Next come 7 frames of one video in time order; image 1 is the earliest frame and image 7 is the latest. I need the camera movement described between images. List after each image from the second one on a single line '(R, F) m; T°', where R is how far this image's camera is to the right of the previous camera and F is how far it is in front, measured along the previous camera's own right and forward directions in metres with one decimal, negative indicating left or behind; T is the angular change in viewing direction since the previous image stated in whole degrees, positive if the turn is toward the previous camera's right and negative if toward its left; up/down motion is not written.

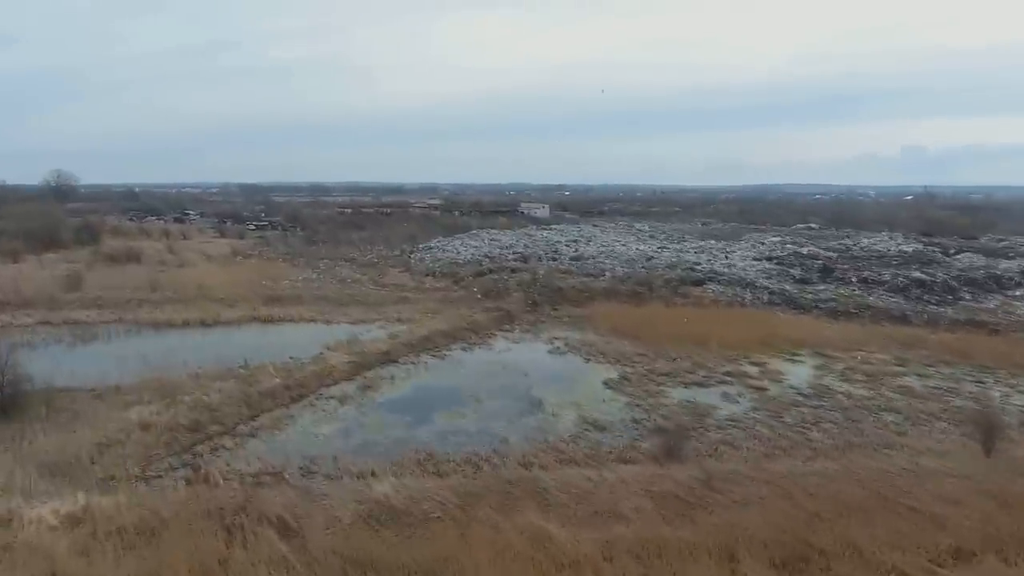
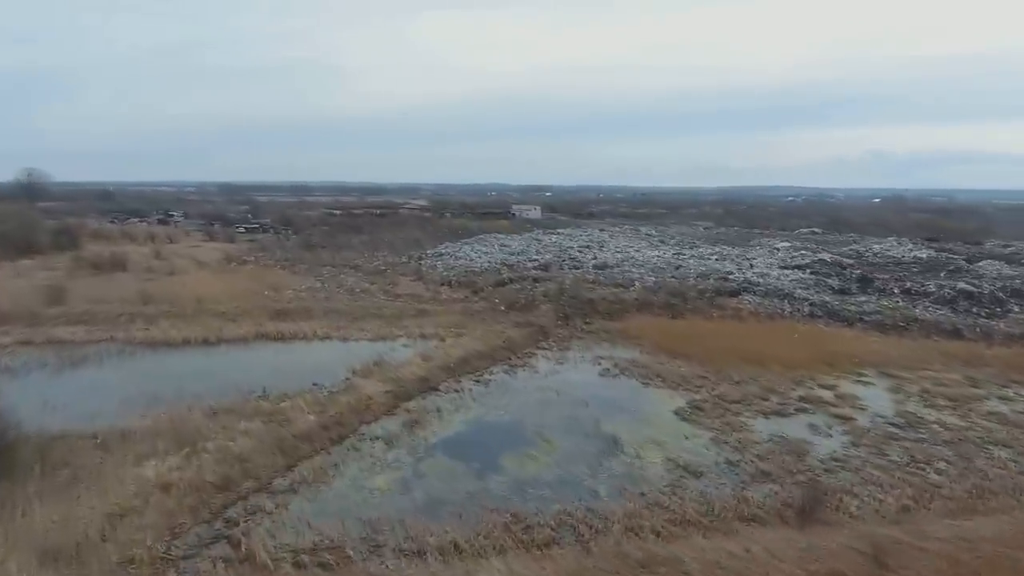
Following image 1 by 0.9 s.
(-1.4, +1.5) m; +2°
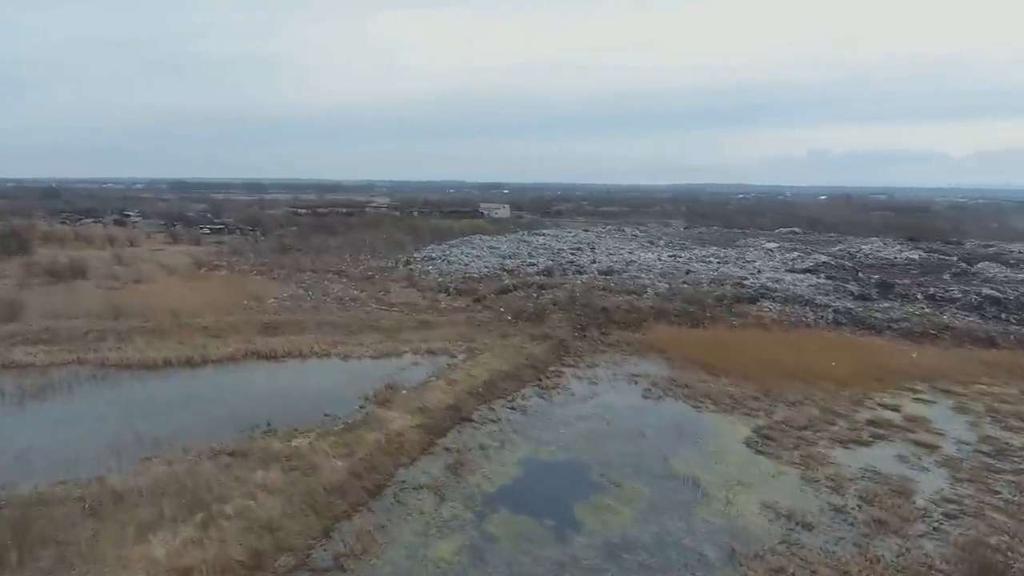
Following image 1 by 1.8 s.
(-1.4, +1.5) m; +4°
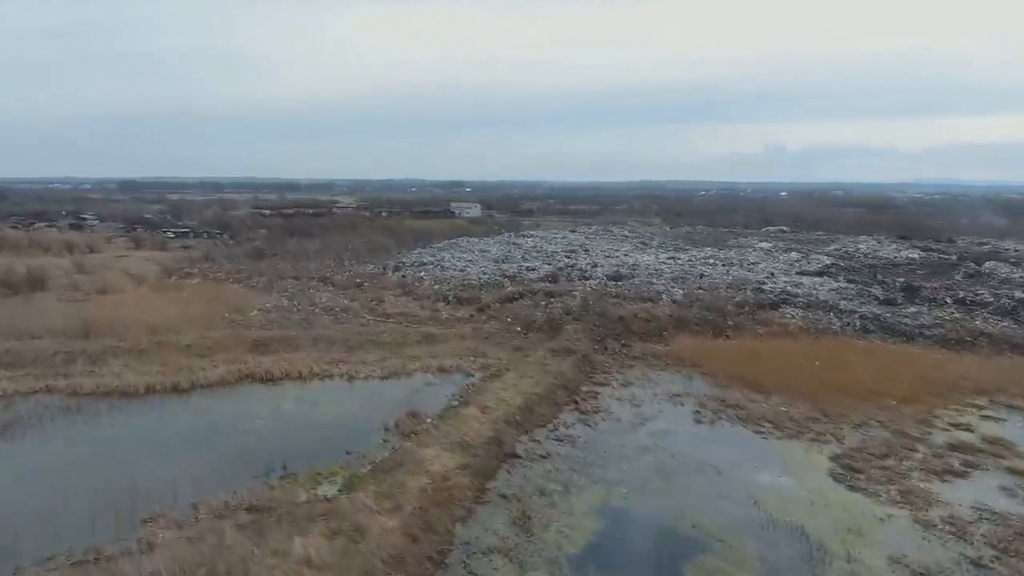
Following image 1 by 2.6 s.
(-1.3, +1.4) m; +3°
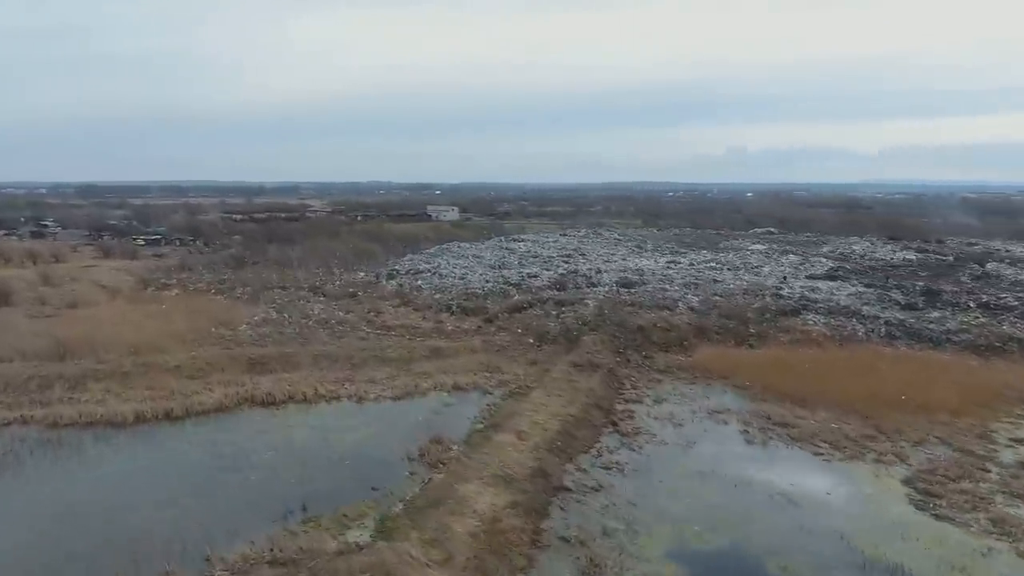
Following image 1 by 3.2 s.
(-1.0, +1.0) m; +3°
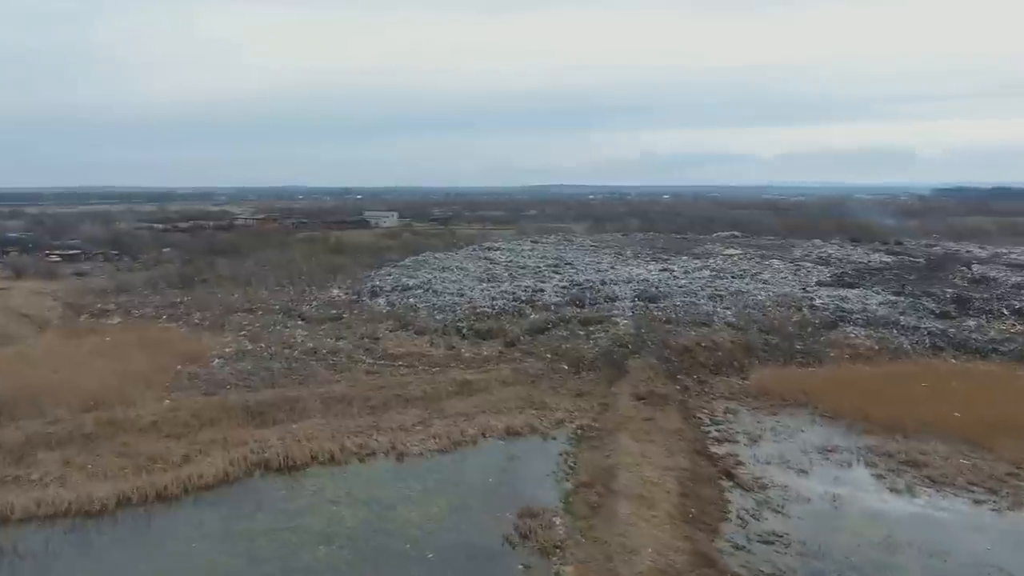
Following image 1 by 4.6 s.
(-2.4, +2.3) m; +7°
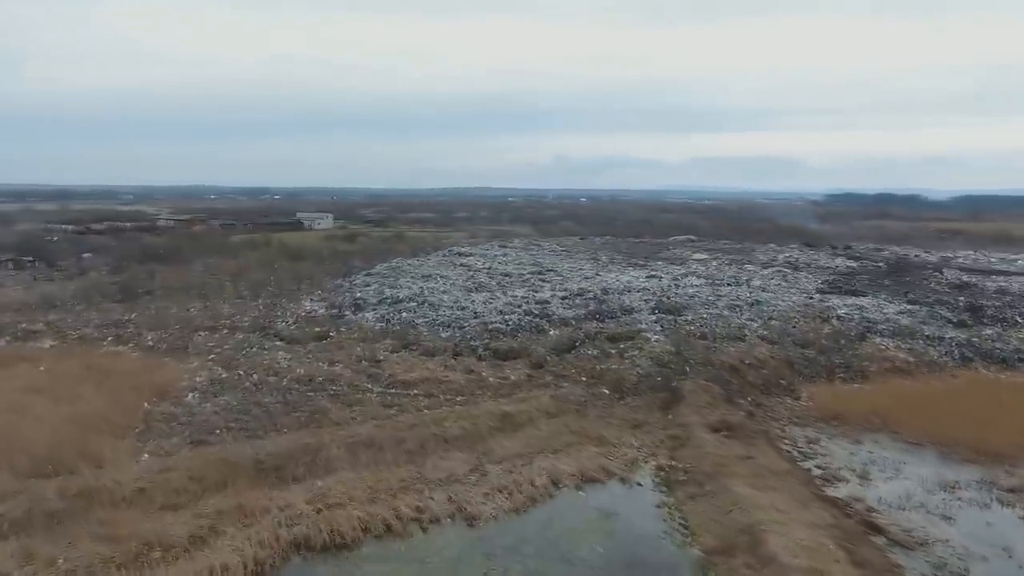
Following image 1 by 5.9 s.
(-2.3, +2.0) m; +7°
